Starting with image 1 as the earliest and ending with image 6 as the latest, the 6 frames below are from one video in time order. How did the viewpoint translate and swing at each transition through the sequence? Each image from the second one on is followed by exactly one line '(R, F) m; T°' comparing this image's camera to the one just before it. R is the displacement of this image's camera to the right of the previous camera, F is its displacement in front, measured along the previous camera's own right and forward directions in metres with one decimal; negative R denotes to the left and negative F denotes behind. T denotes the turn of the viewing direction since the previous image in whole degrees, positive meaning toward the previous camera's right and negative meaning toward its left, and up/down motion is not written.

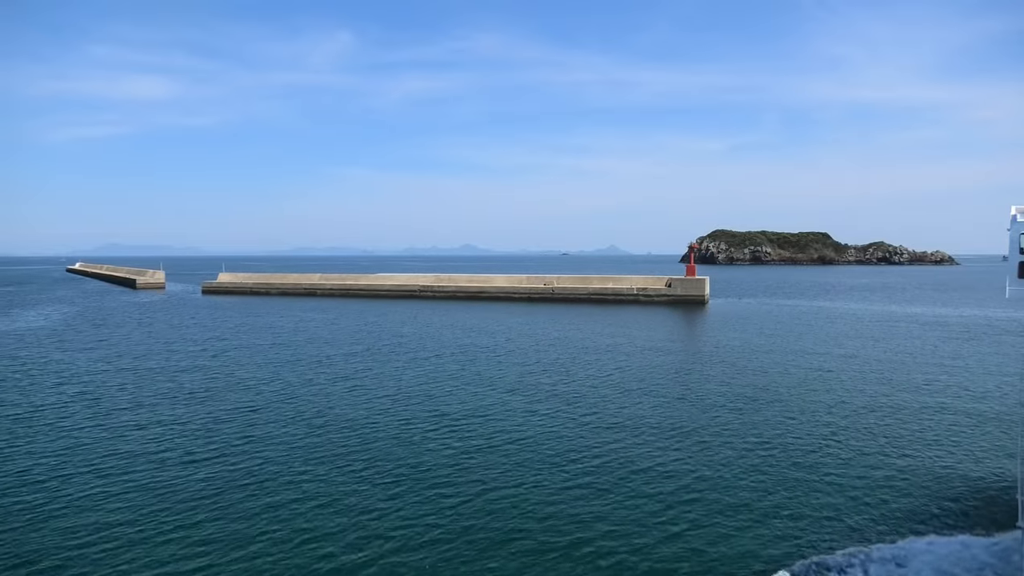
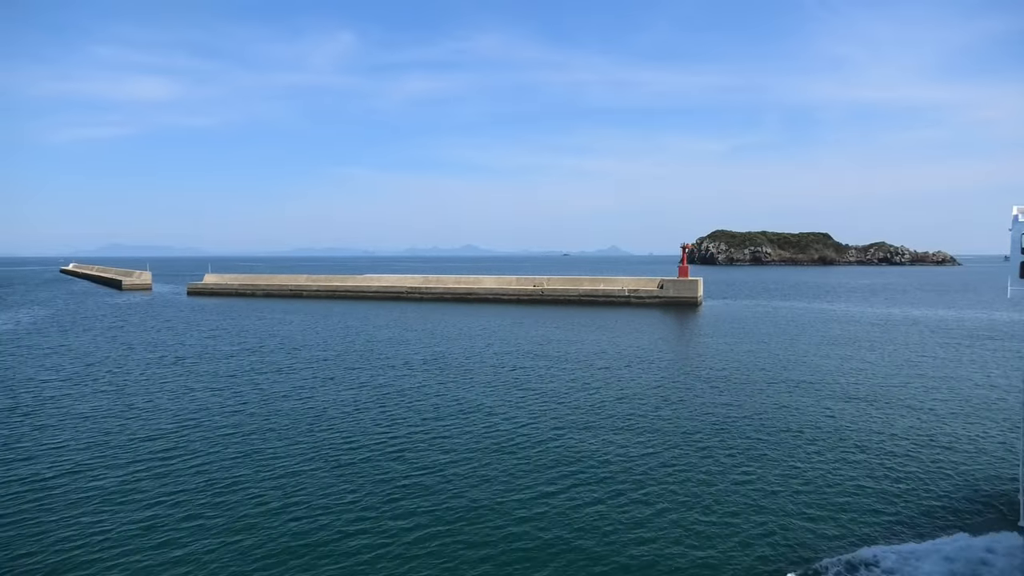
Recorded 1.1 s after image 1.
(+1.0, +1.4) m; 0°
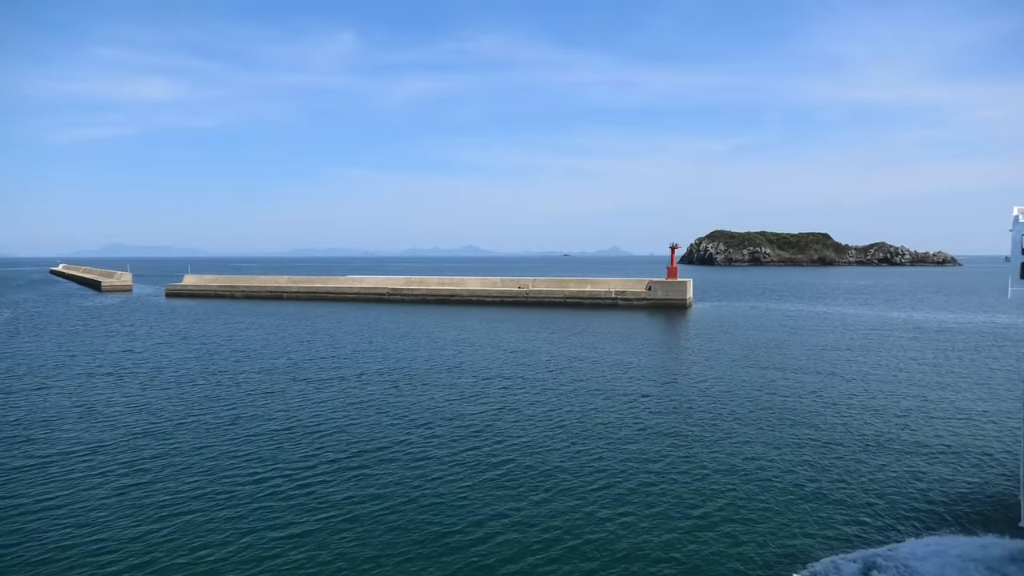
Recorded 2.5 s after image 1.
(+1.4, +1.9) m; 0°
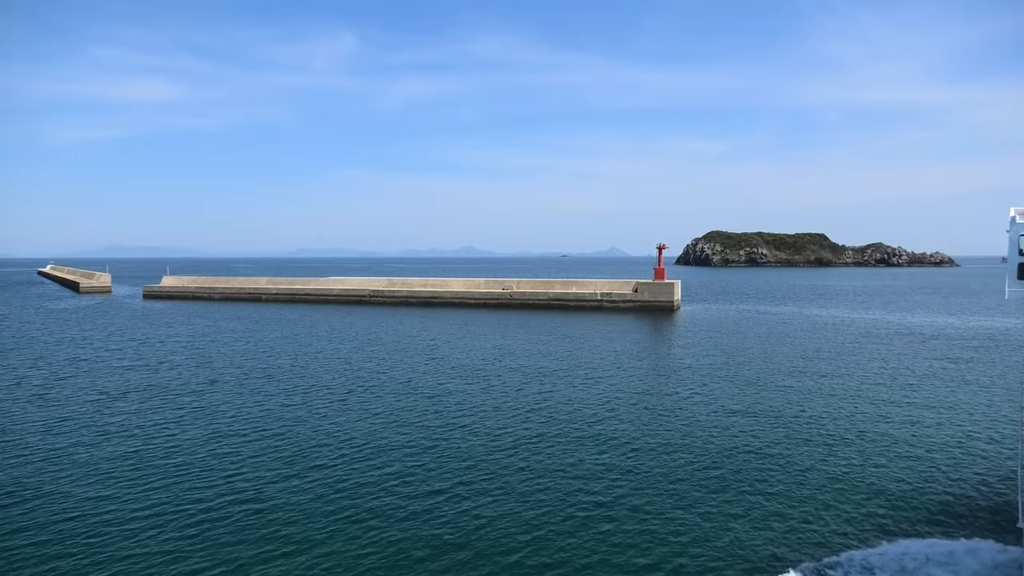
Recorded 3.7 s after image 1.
(+1.2, +1.6) m; 0°
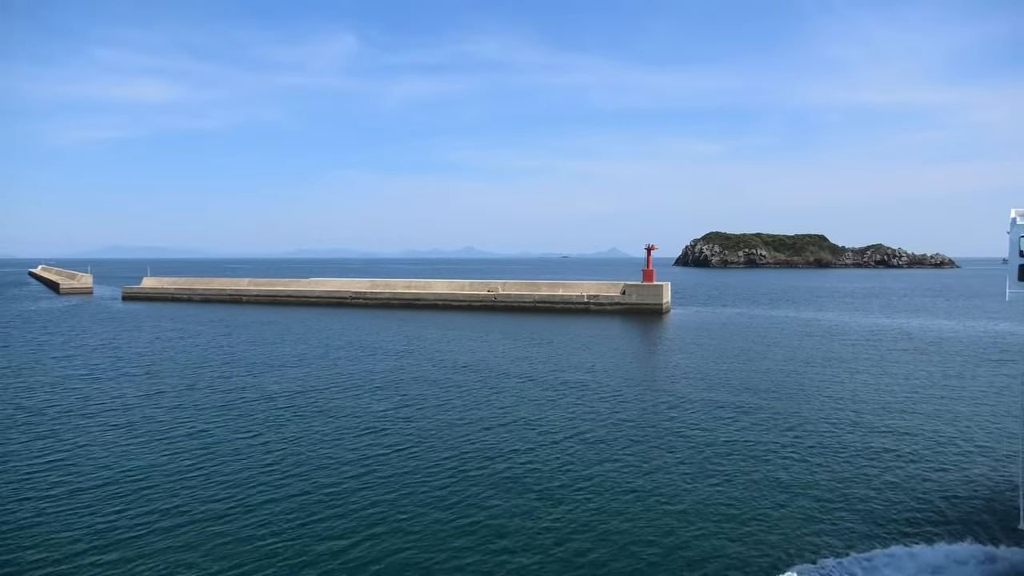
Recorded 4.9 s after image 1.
(+1.2, +1.6) m; 0°
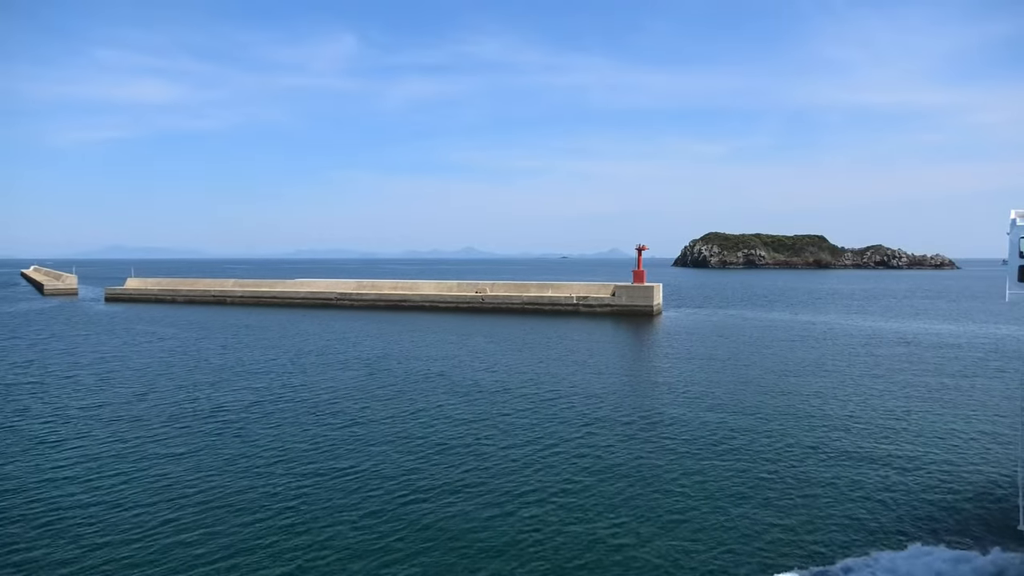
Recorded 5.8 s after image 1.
(+0.9, +1.2) m; 0°
